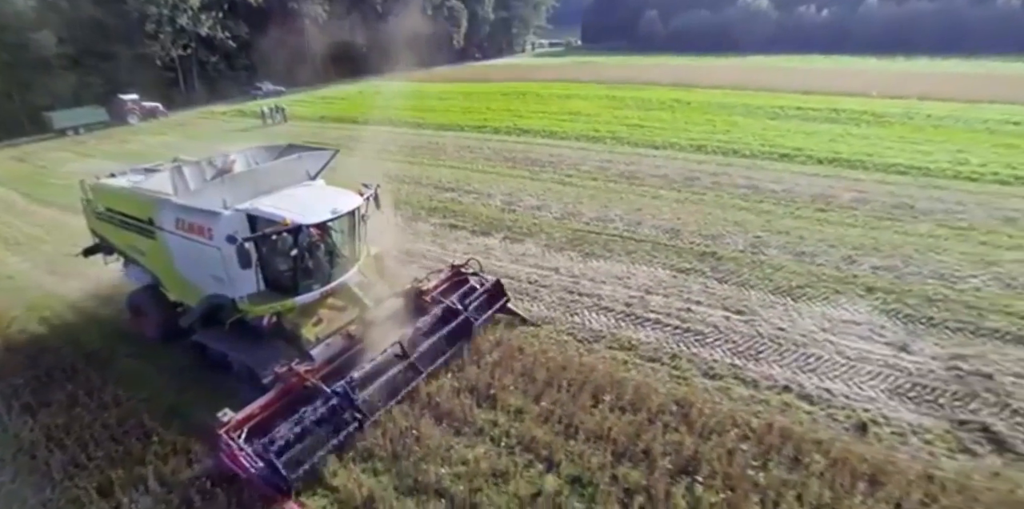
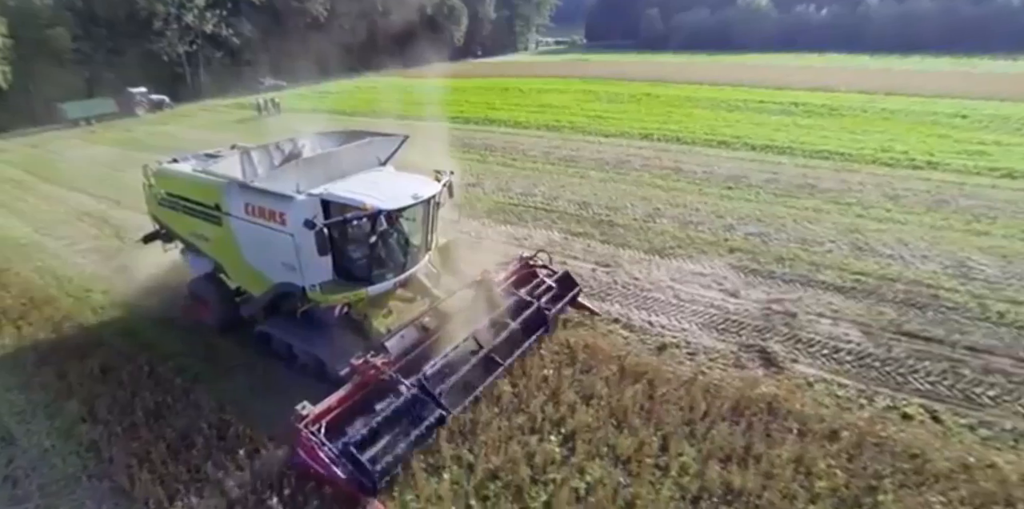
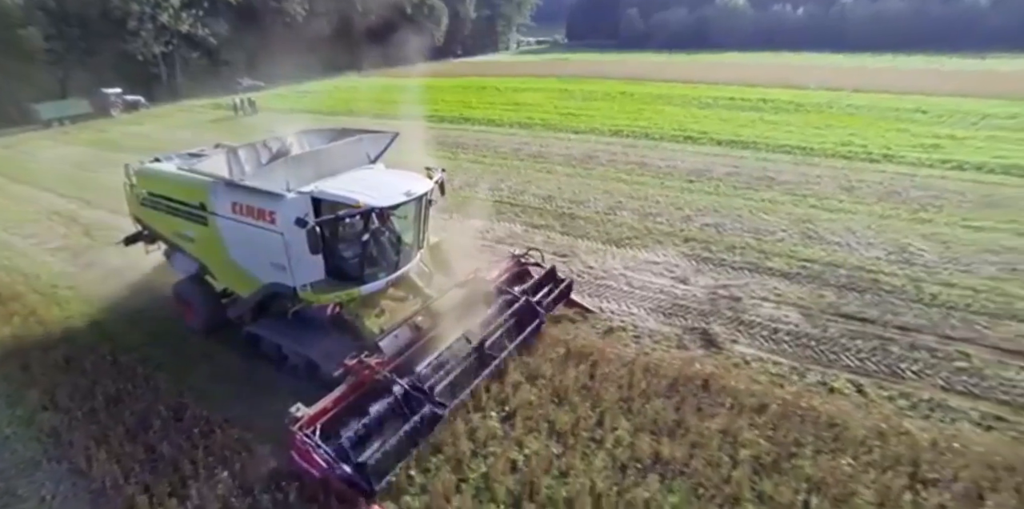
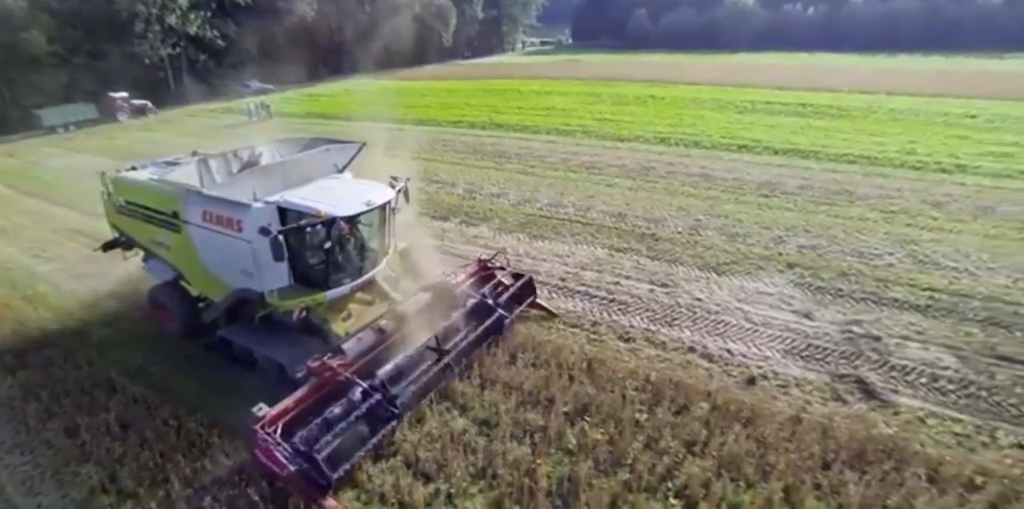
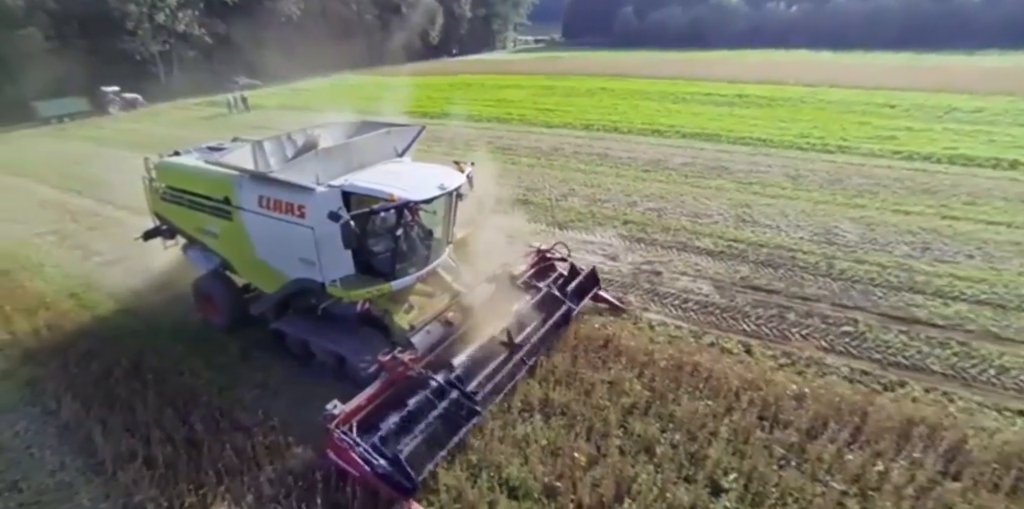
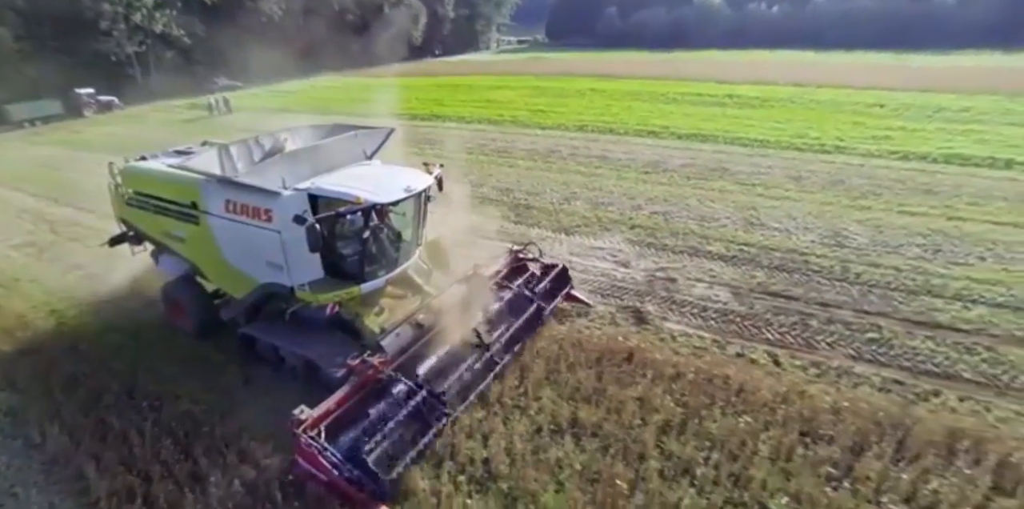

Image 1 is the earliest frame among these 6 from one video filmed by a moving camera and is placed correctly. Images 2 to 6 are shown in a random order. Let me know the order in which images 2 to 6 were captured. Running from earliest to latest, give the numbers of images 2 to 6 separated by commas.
4, 2, 3, 6, 5
